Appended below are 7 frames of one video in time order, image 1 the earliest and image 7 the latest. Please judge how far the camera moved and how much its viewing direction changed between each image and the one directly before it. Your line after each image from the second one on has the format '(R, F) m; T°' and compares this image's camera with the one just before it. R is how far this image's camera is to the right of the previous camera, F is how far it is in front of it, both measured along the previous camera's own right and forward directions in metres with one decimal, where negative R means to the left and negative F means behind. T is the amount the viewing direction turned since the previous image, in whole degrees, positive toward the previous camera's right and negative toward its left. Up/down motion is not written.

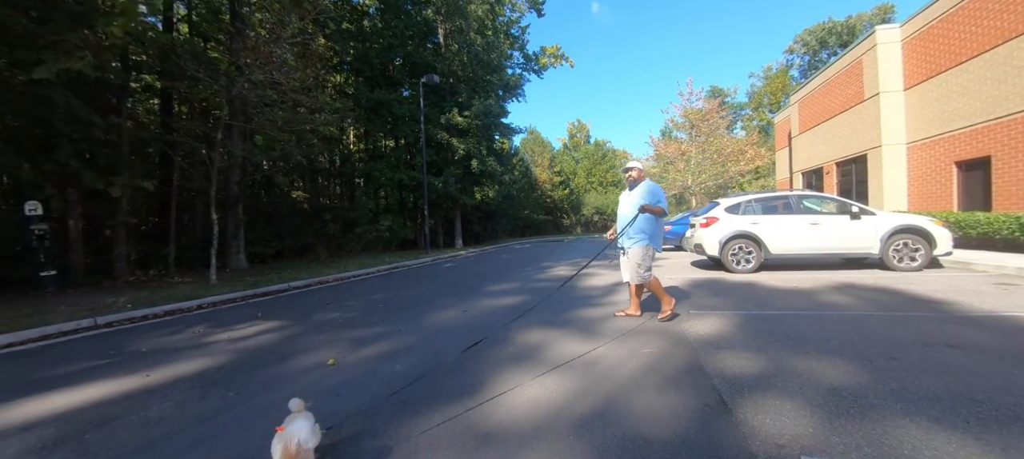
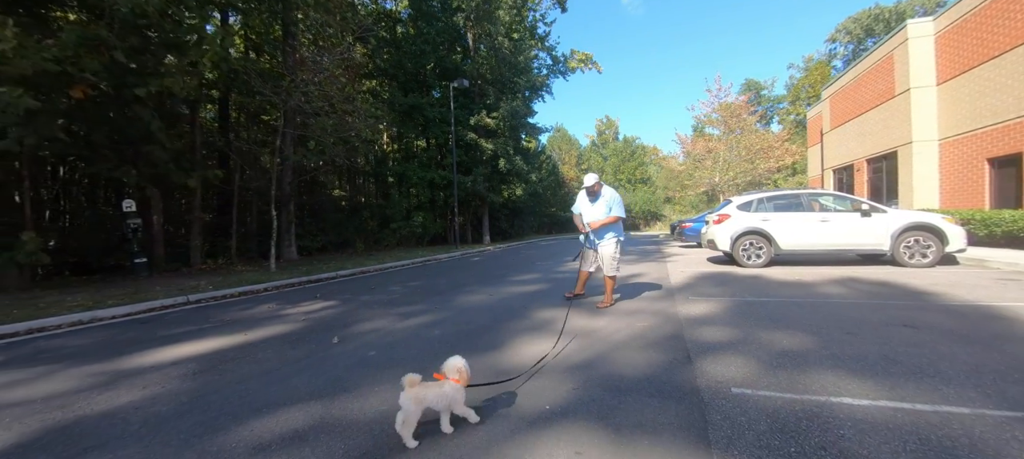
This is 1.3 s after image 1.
(+0.1, -0.9) m; -4°
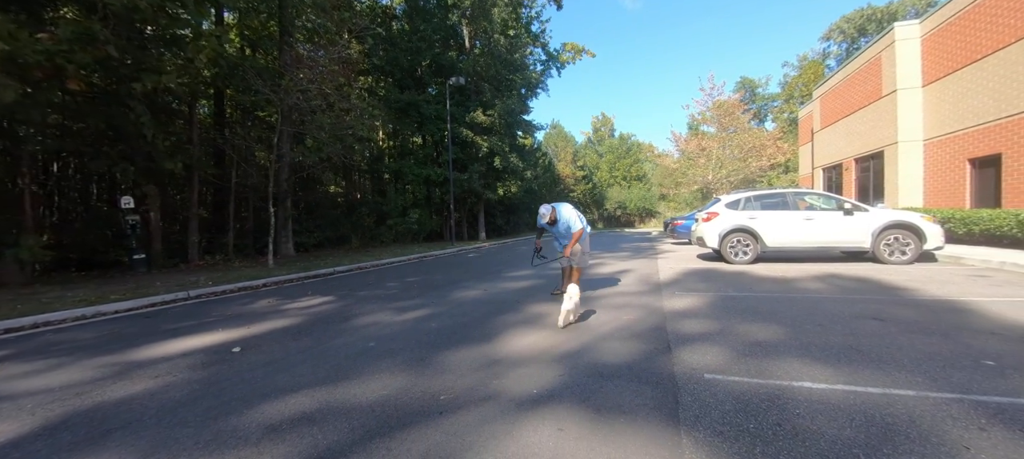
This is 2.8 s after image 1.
(0.0, -0.2) m; +1°
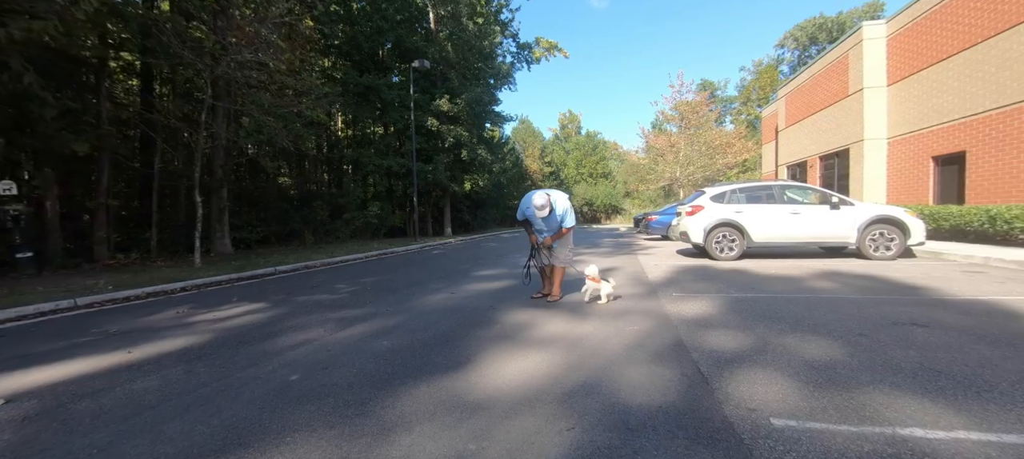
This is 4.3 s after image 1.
(-0.1, +1.1) m; +5°
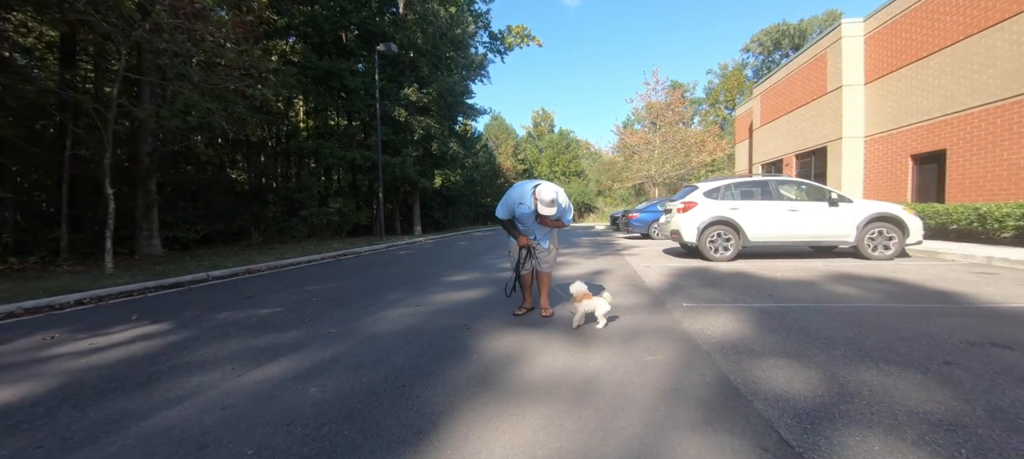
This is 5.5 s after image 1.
(-0.1, +1.1) m; +4°
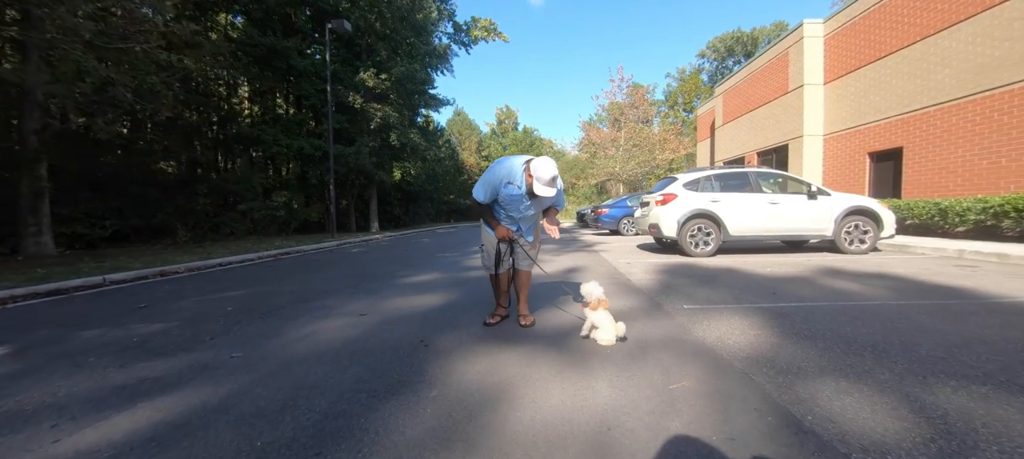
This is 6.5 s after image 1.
(-0.1, +0.9) m; +5°
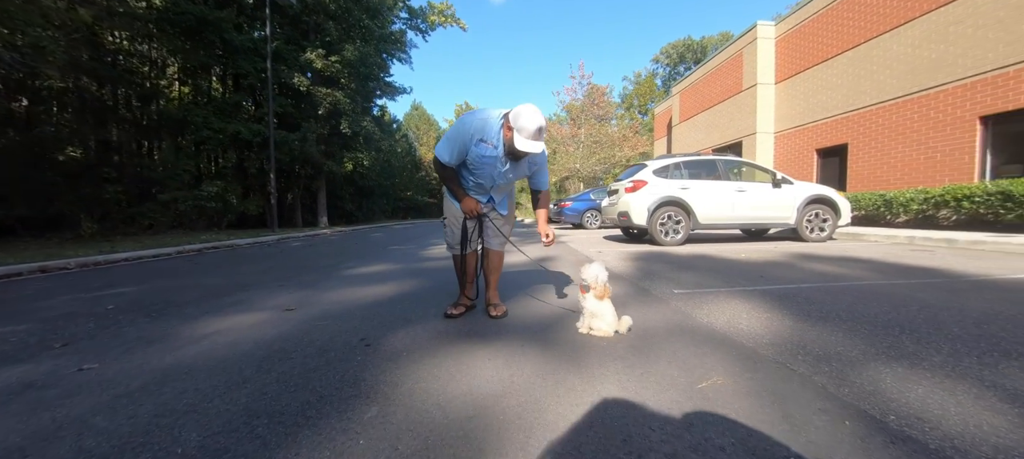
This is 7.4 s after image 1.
(-0.1, +0.6) m; +6°
